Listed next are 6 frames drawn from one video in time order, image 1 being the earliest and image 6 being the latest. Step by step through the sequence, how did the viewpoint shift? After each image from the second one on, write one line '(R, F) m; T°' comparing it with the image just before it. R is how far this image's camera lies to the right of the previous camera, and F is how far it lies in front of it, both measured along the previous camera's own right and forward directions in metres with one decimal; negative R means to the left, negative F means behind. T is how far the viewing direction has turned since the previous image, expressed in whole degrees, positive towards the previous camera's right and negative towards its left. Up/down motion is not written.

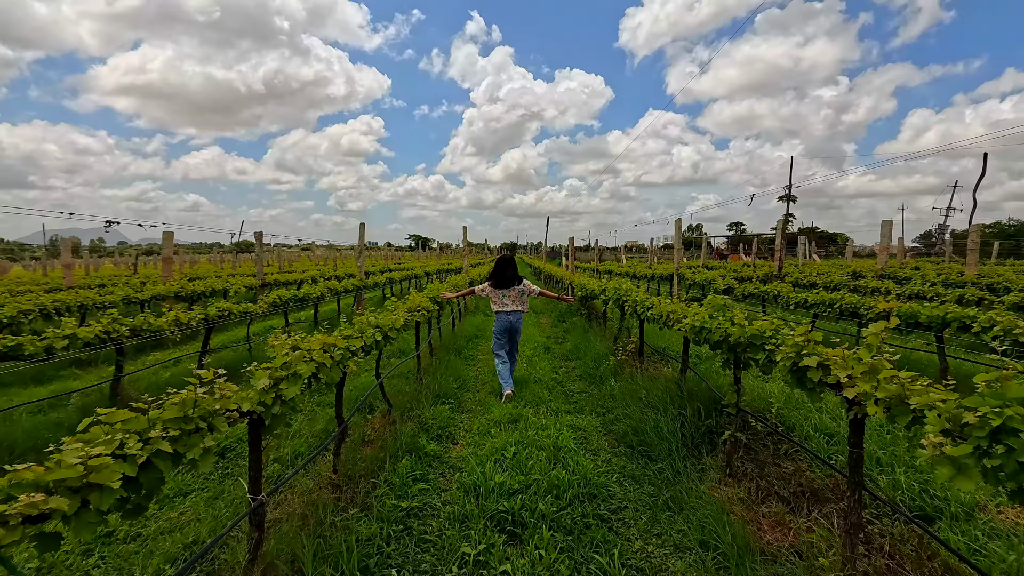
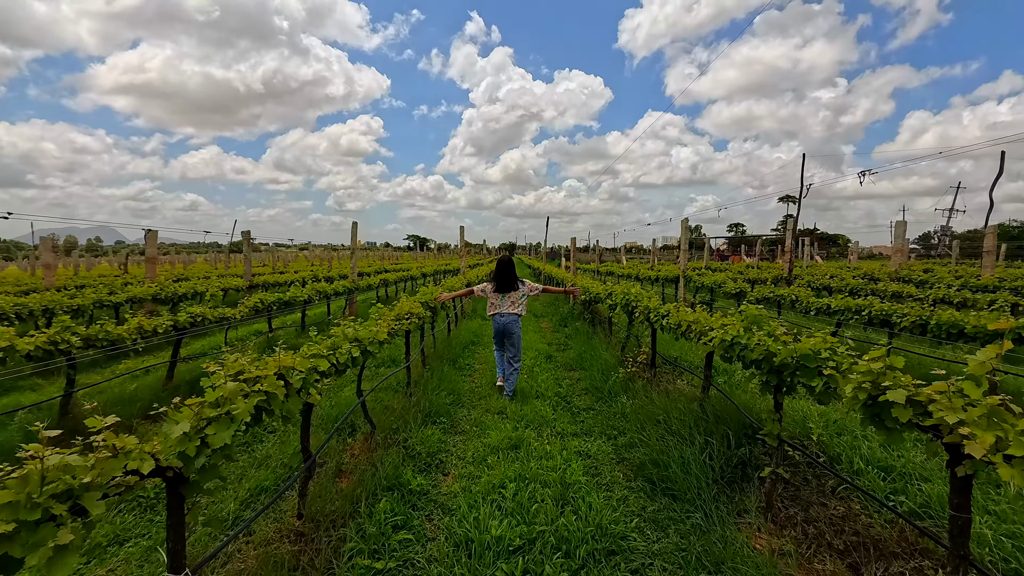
(0.0, +0.6) m; 0°
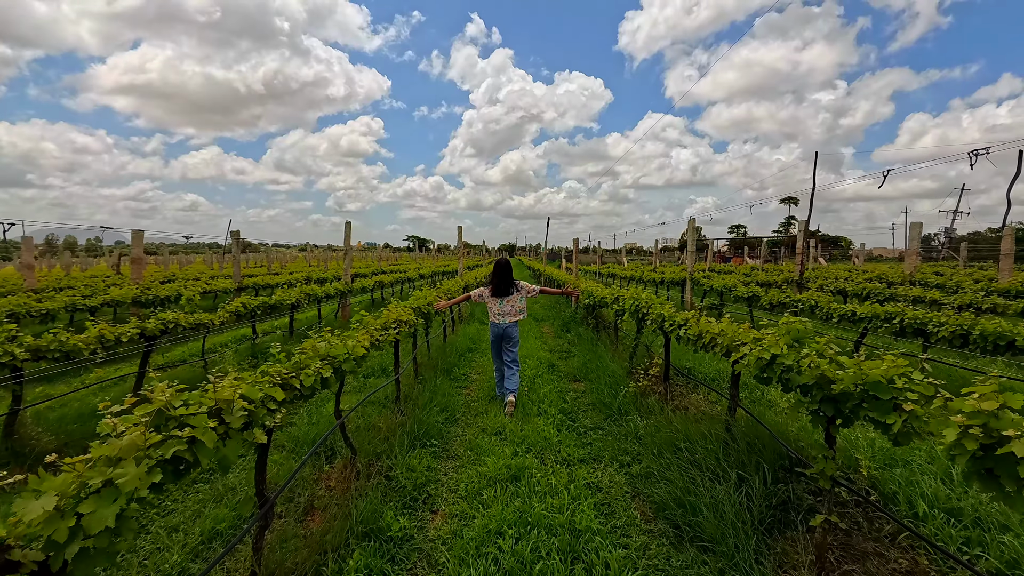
(0.0, +0.5) m; 0°
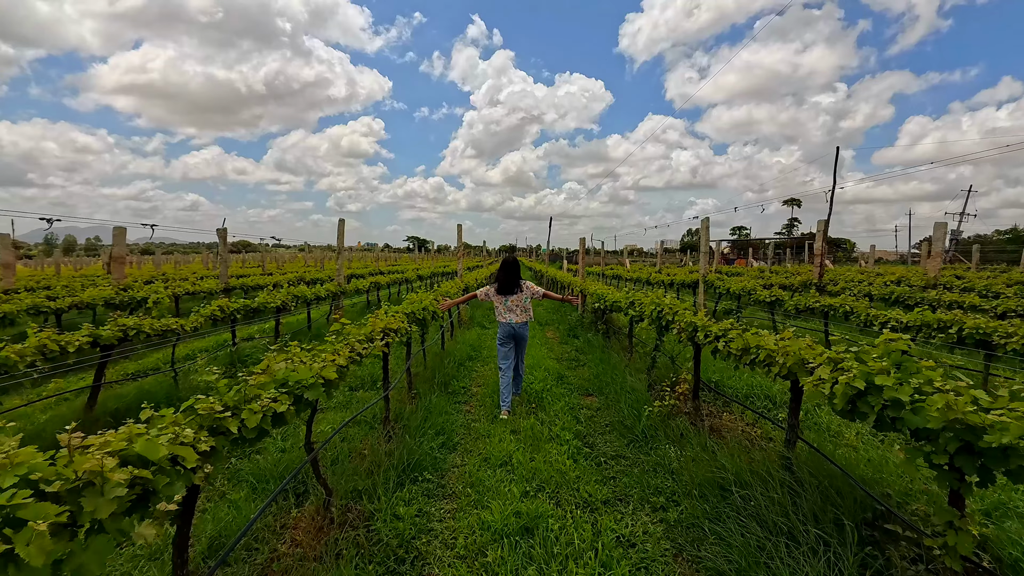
(-0.1, +0.7) m; 0°
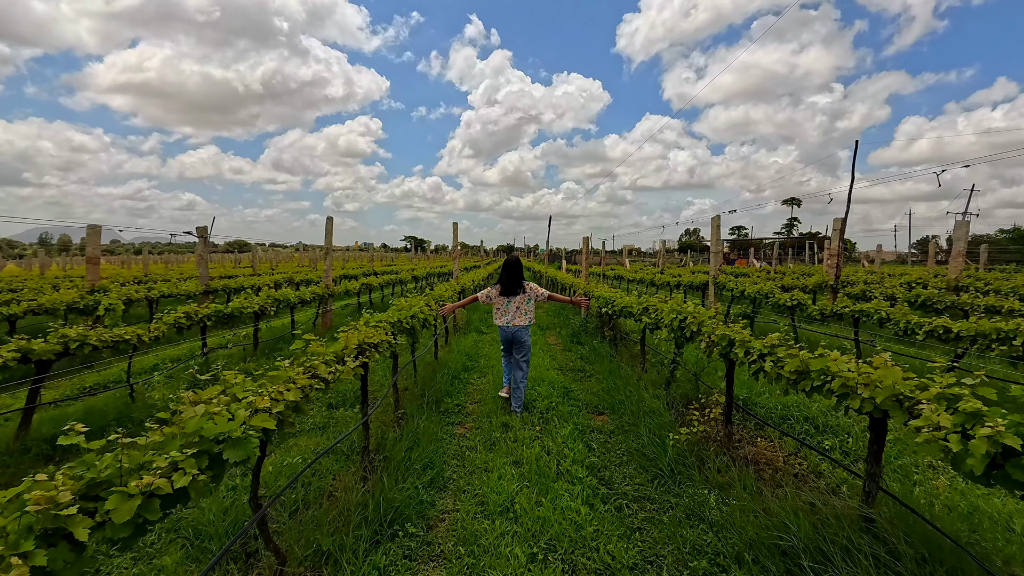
(0.0, +0.7) m; 0°
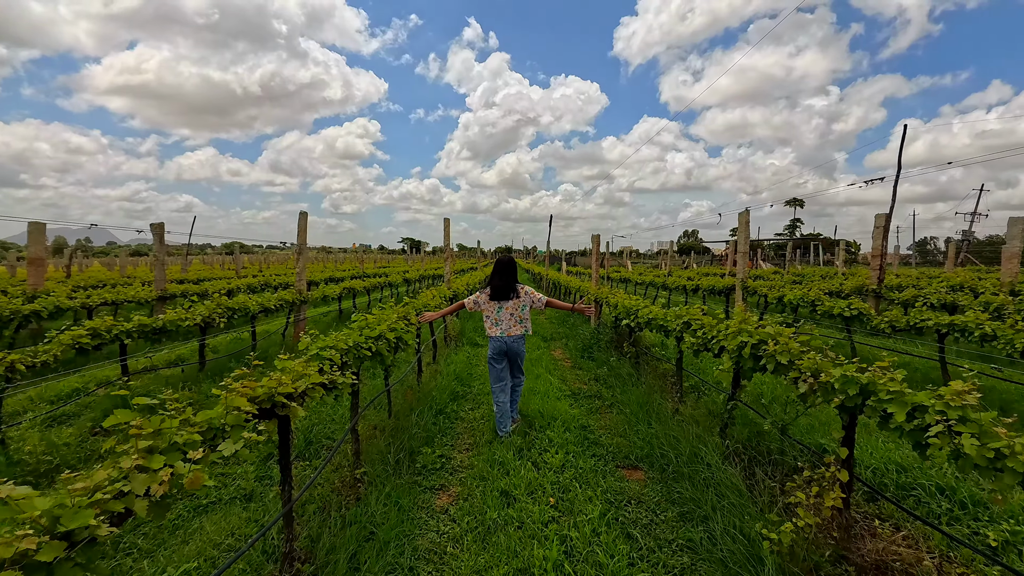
(0.0, +1.3) m; 0°
